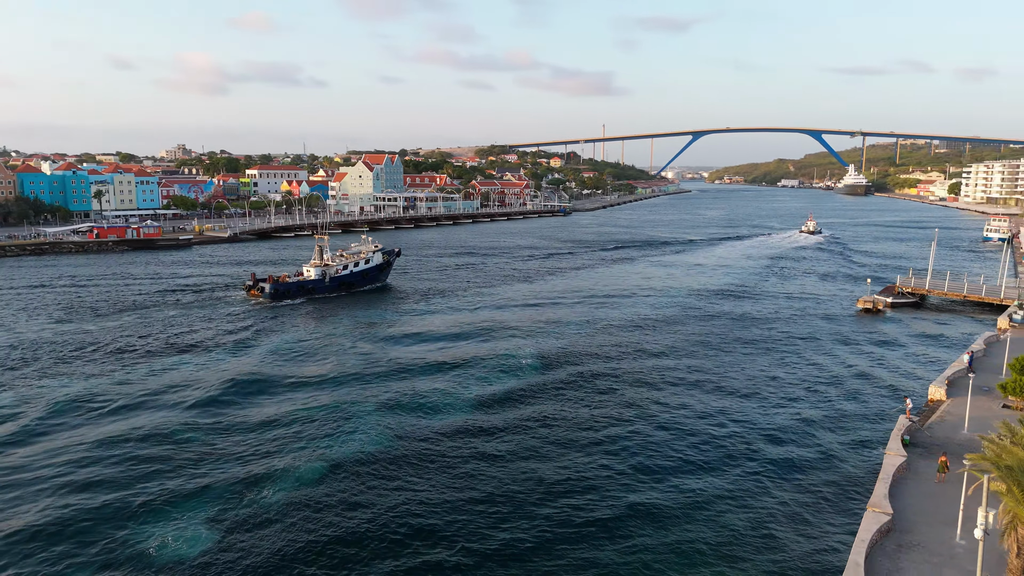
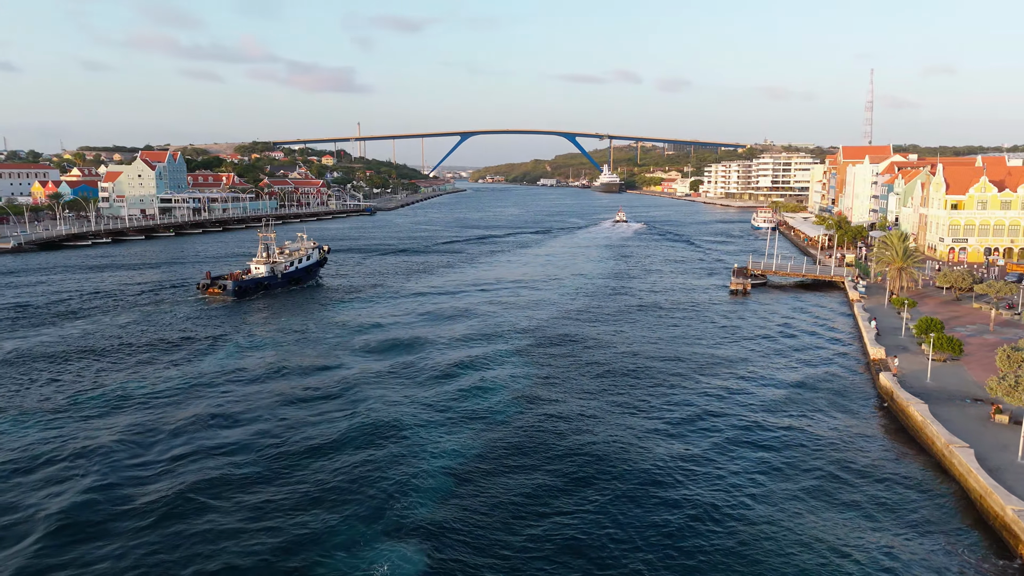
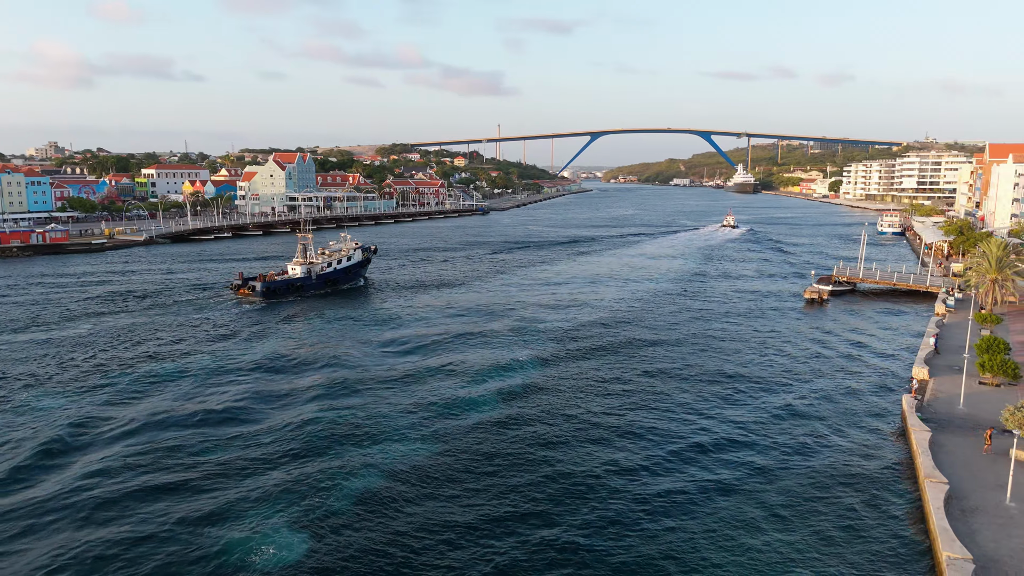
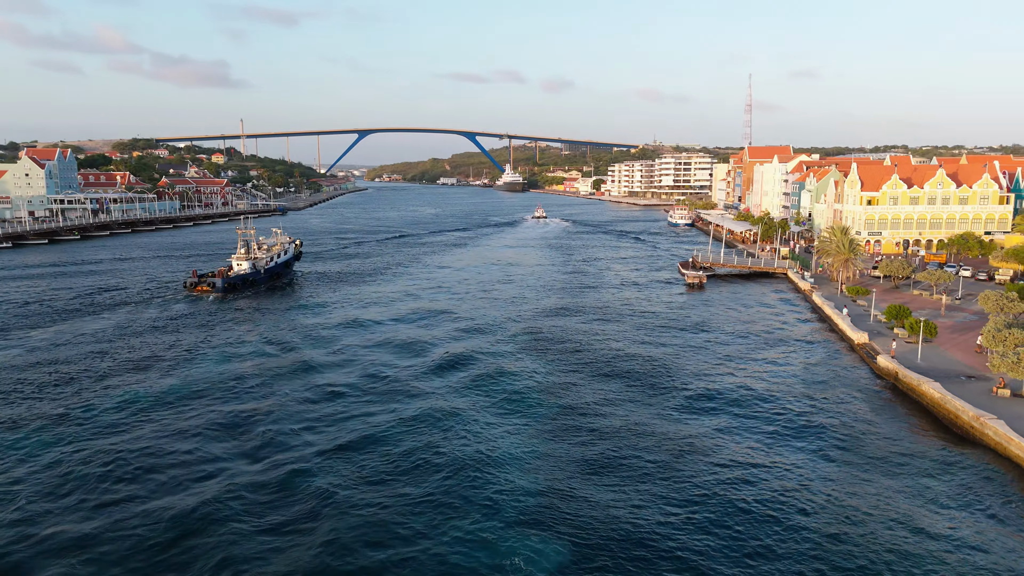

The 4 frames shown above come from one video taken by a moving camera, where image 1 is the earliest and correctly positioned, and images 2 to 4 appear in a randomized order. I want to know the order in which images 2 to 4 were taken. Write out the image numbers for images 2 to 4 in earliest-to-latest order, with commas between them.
3, 2, 4
